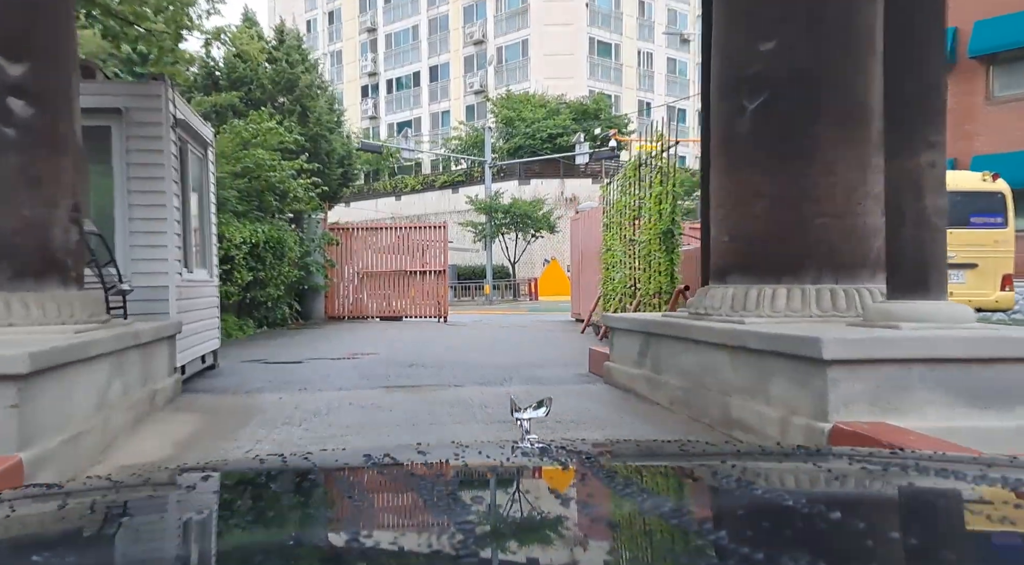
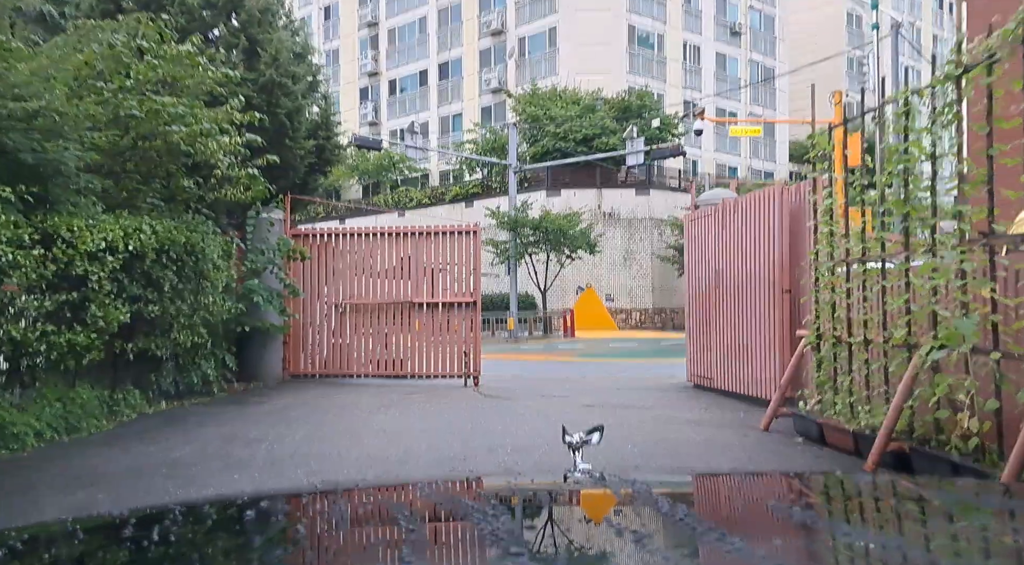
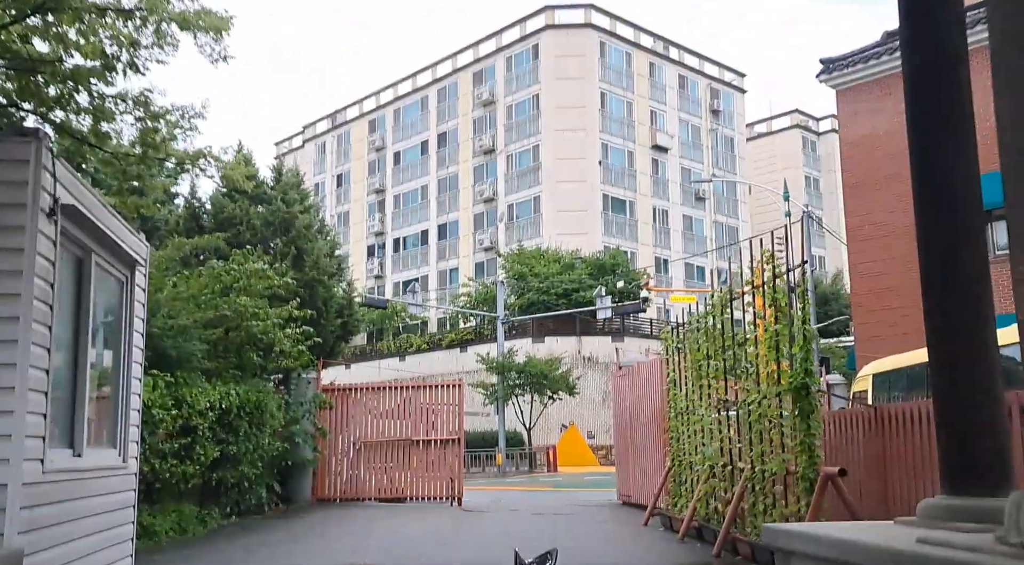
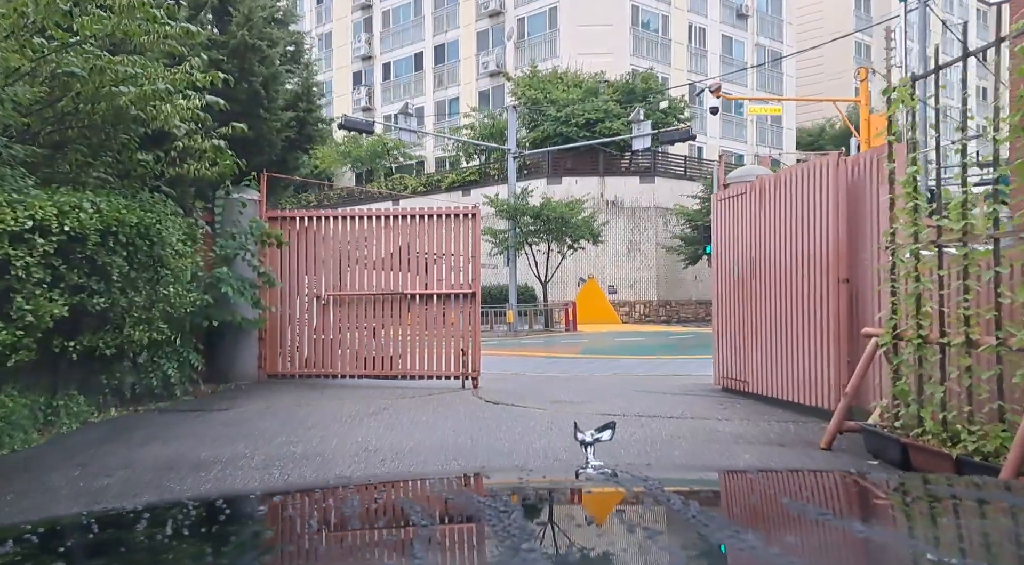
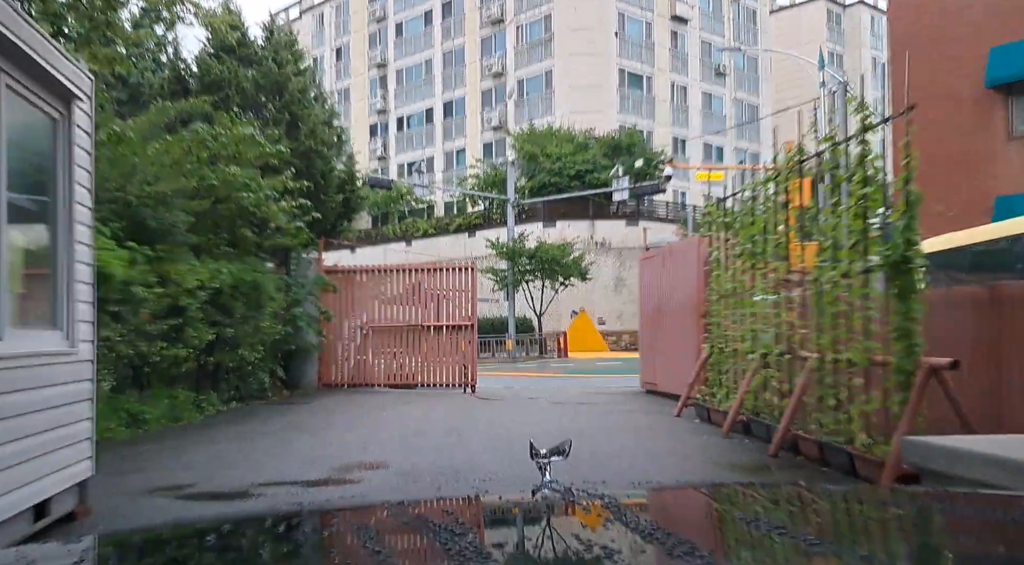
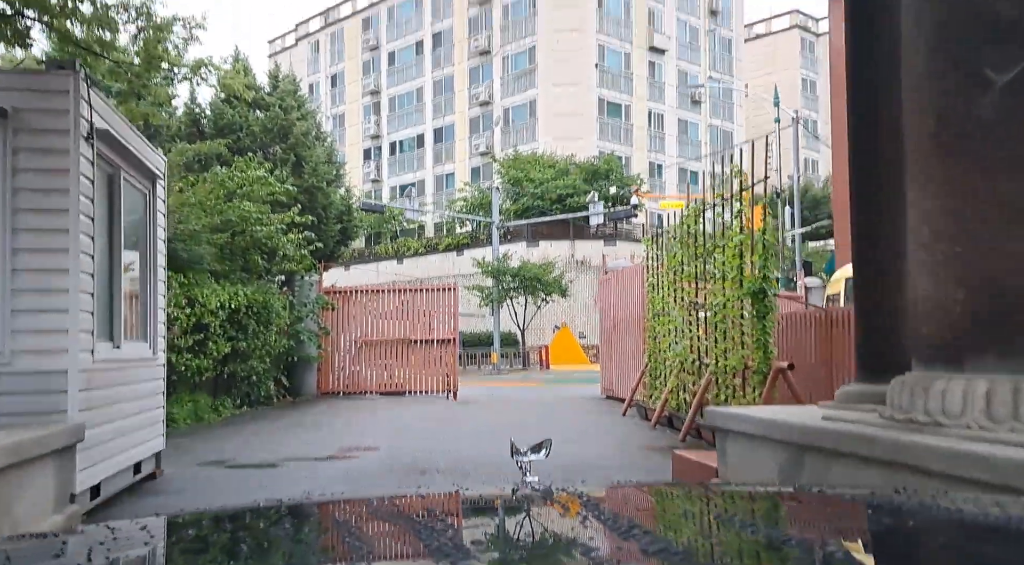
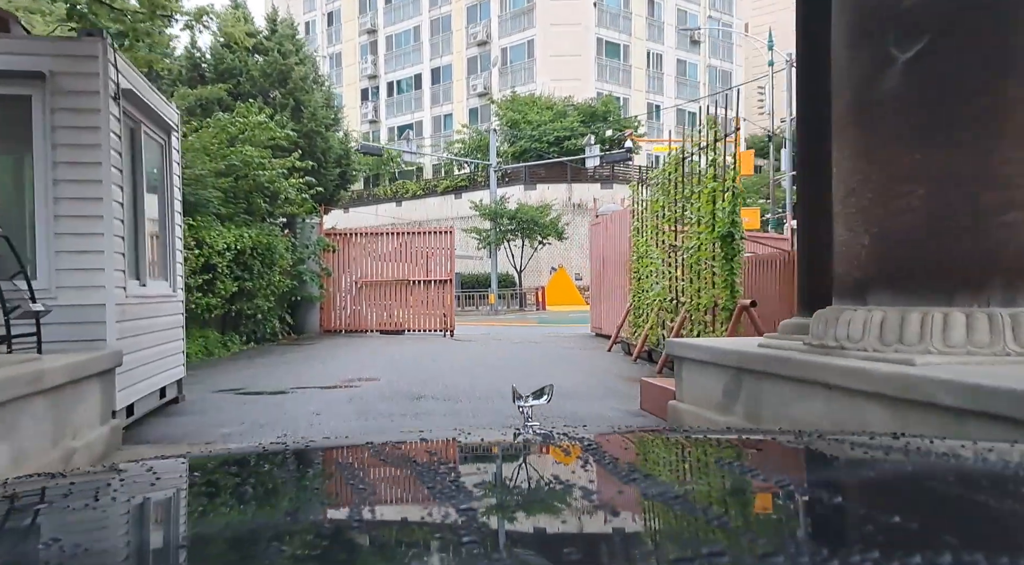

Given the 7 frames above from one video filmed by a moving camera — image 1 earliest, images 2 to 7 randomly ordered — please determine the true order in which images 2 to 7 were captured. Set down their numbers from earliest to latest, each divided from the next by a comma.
7, 6, 3, 5, 2, 4
